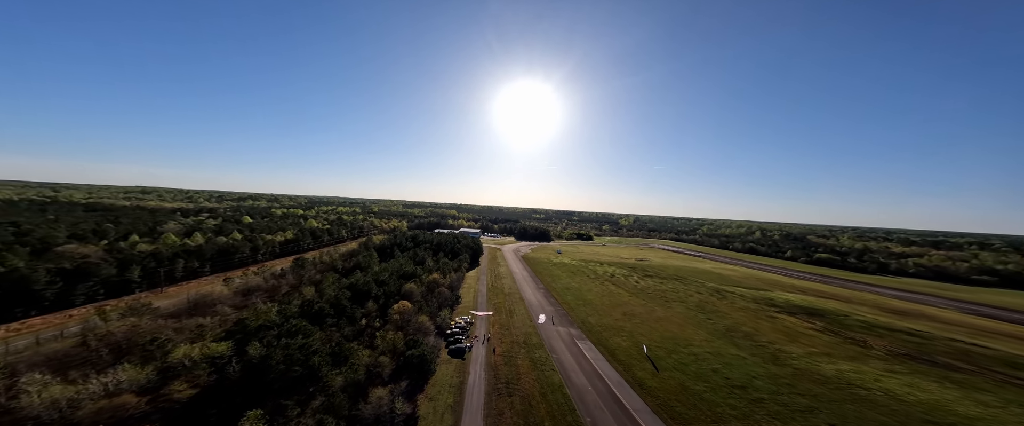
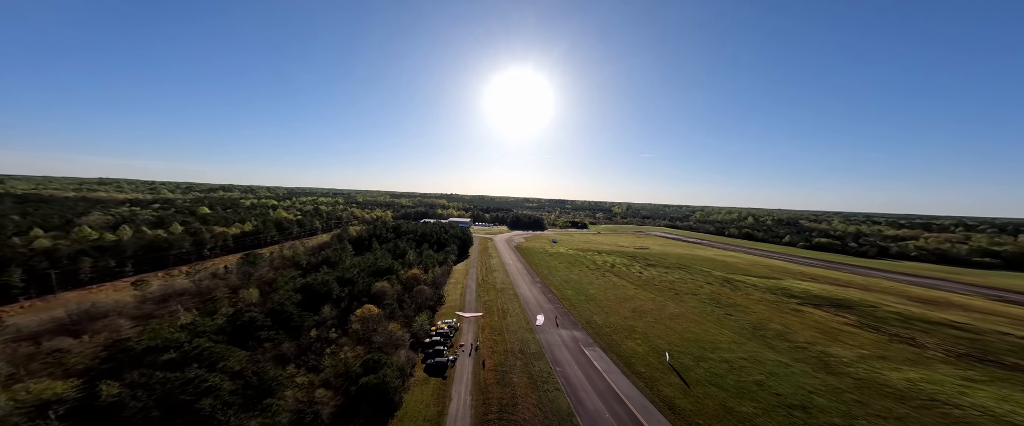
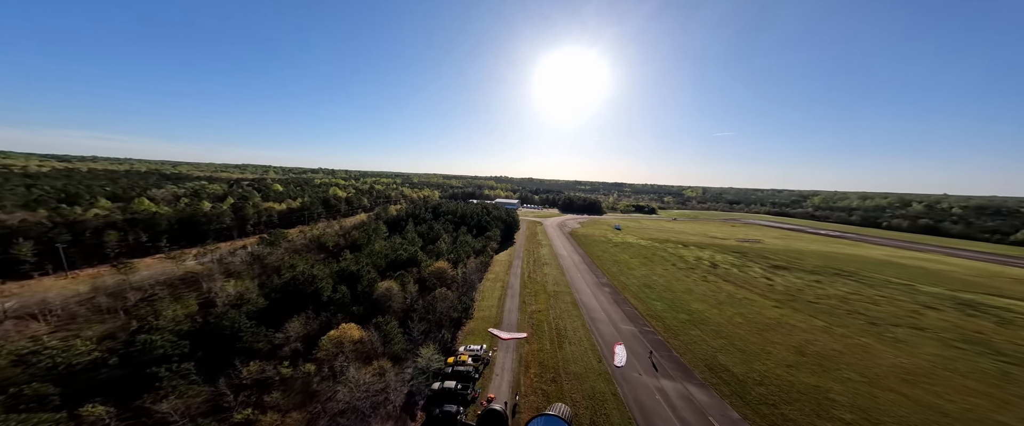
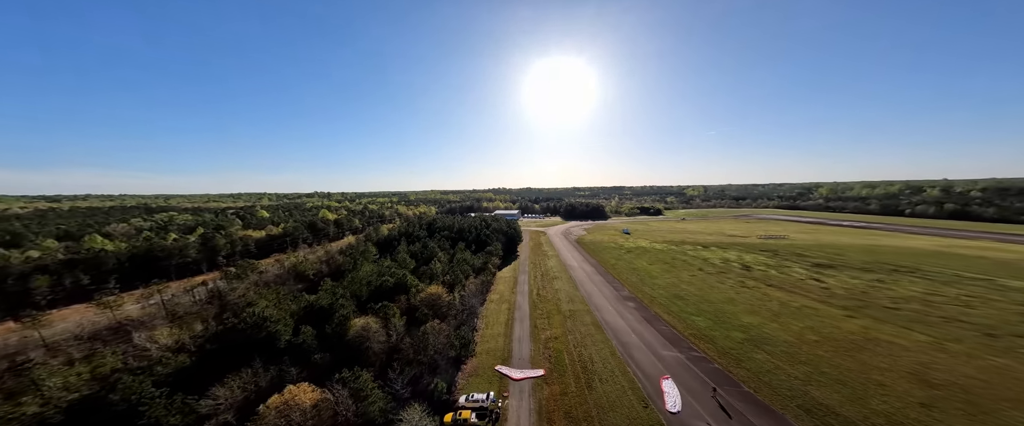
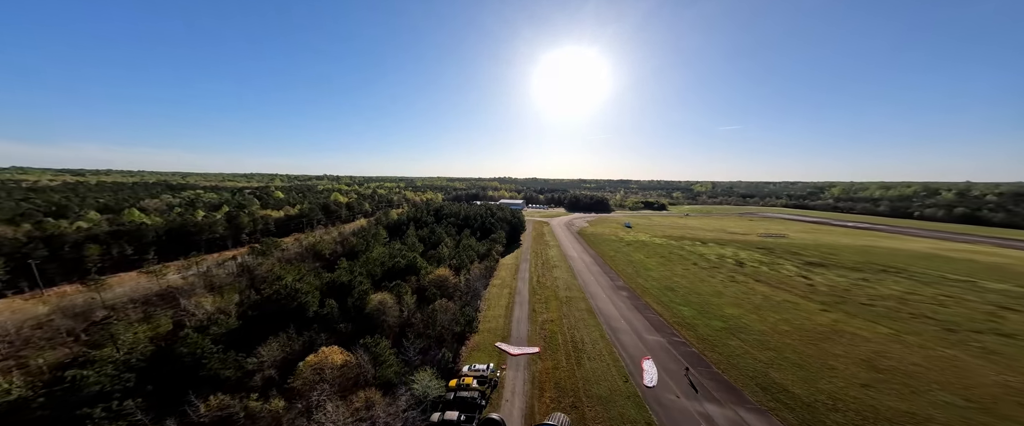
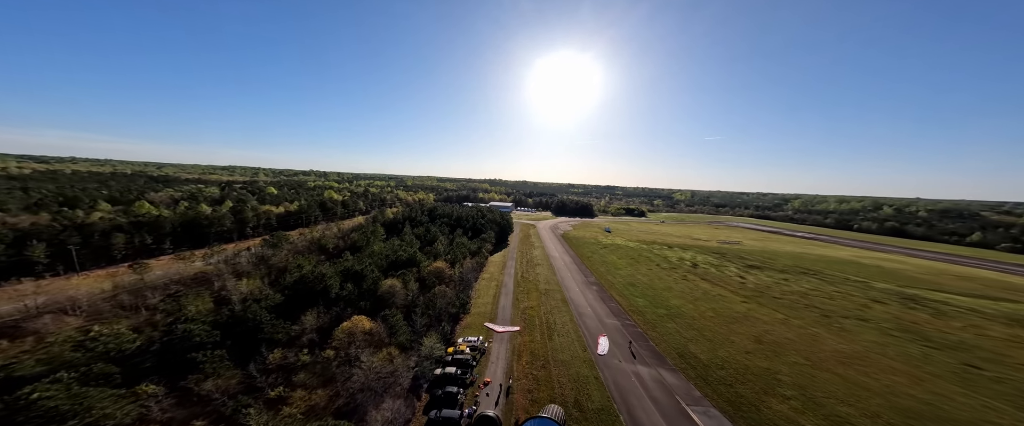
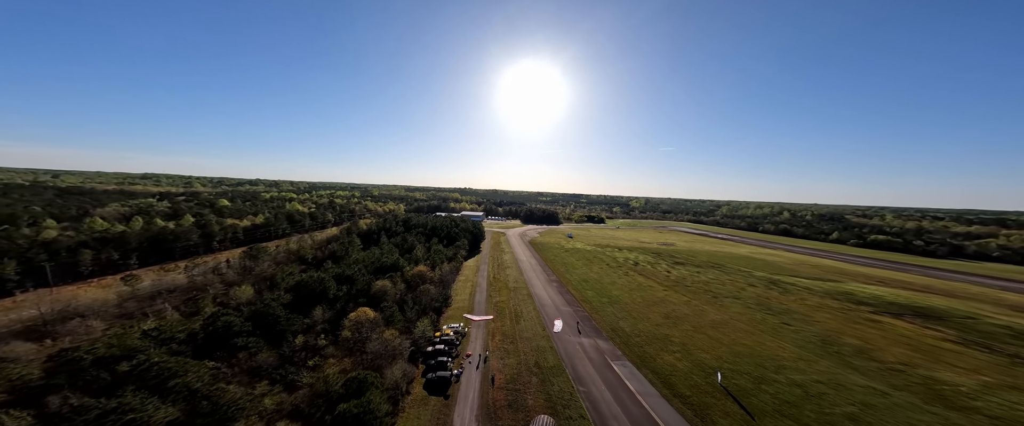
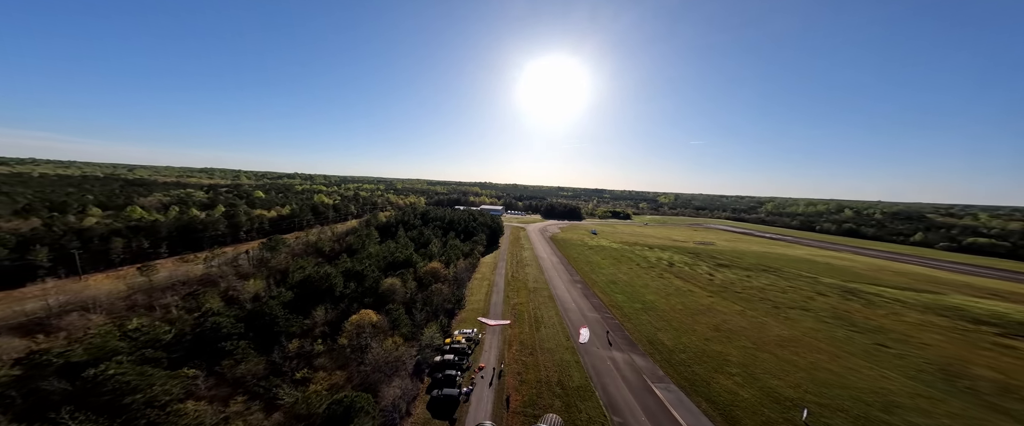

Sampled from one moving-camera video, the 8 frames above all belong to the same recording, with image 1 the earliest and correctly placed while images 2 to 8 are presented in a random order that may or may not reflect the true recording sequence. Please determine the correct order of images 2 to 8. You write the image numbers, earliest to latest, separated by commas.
2, 7, 8, 6, 3, 5, 4
